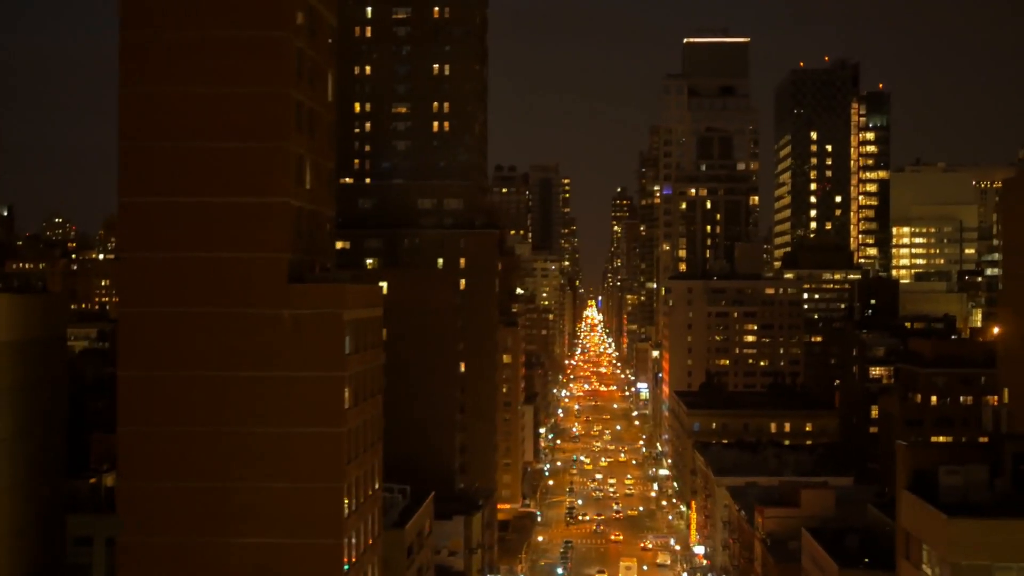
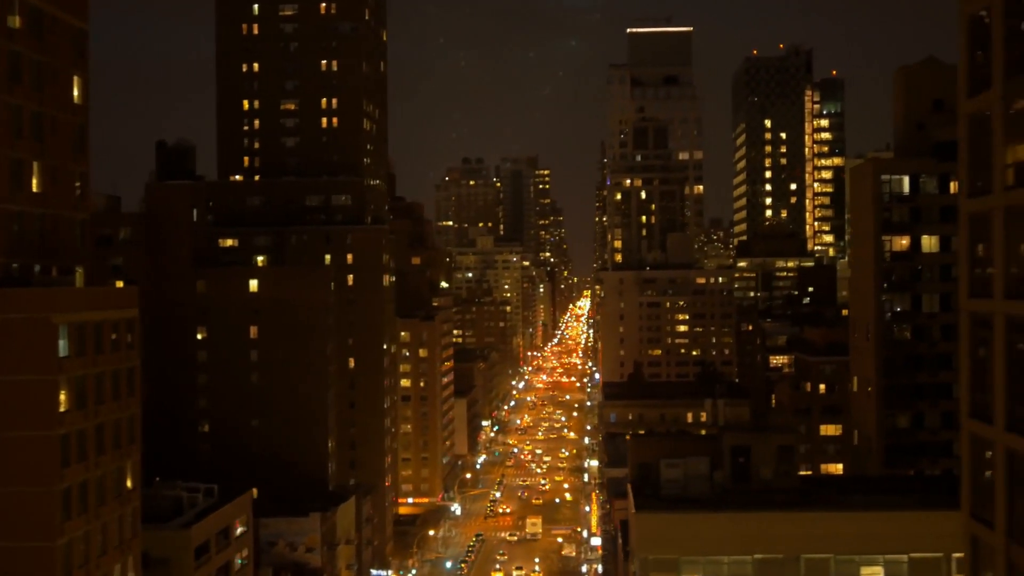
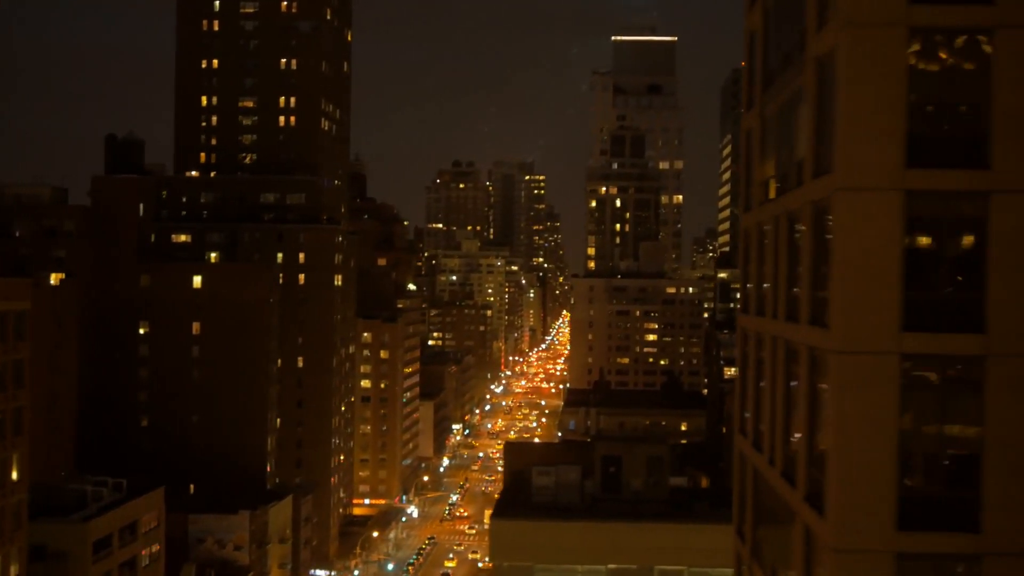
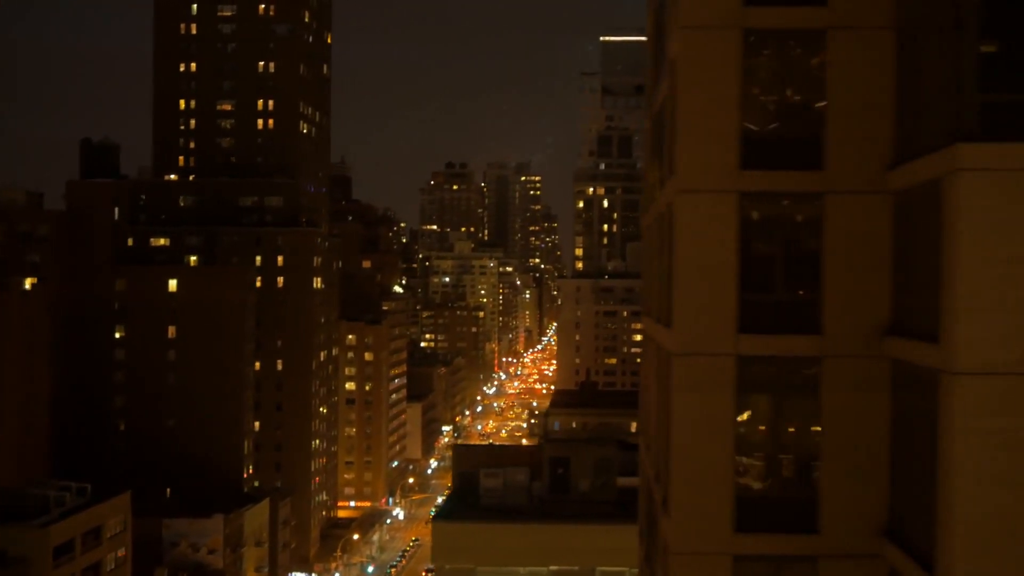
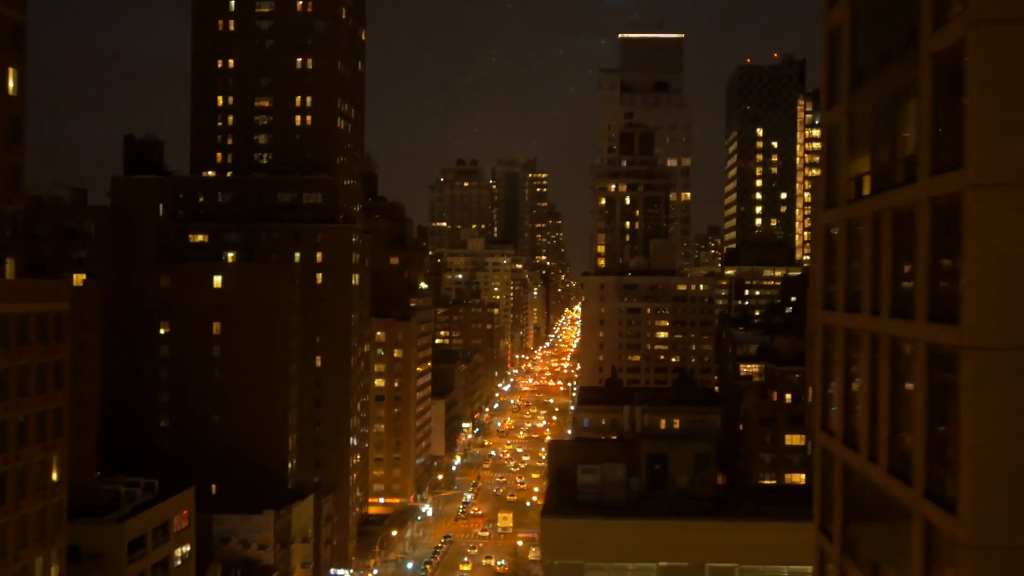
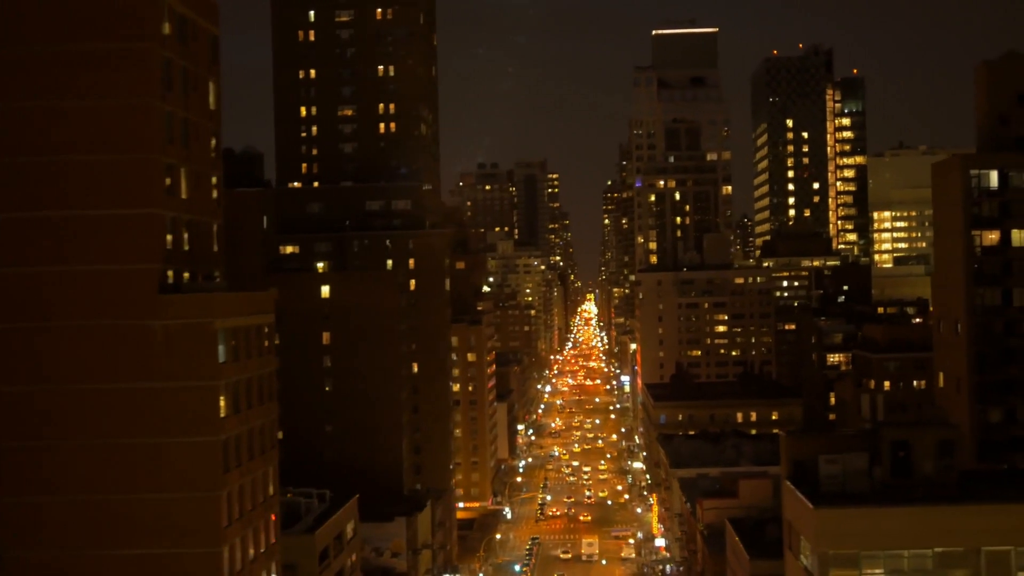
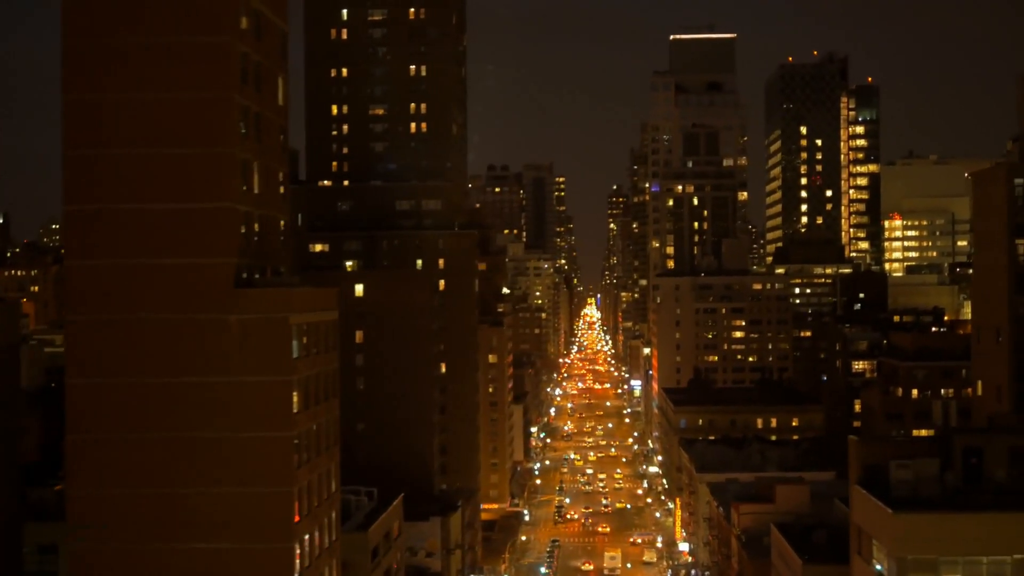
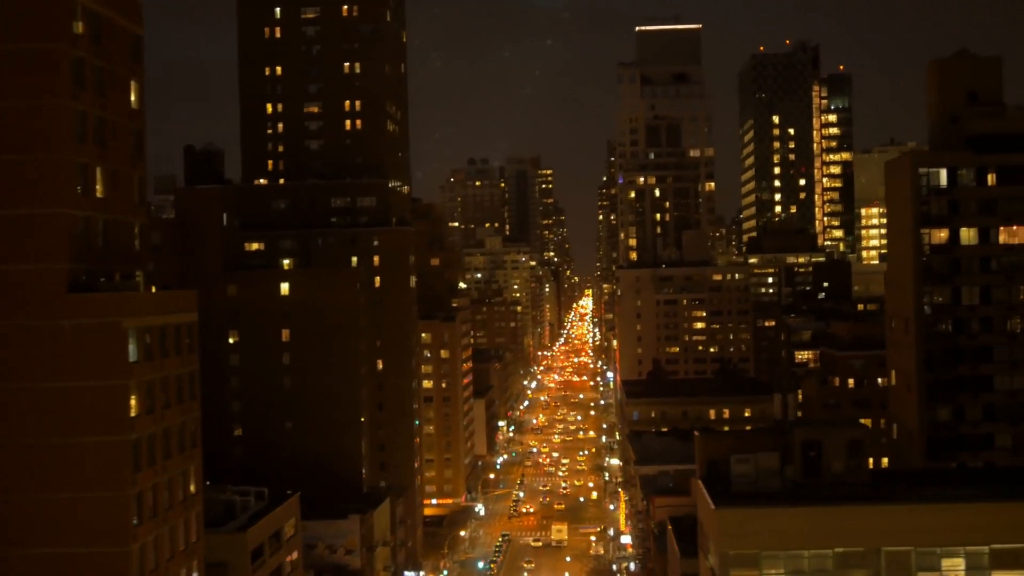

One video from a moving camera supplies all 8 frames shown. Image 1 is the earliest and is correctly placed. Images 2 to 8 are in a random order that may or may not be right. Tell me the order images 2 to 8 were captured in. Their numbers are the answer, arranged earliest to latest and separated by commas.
7, 6, 8, 2, 5, 3, 4
